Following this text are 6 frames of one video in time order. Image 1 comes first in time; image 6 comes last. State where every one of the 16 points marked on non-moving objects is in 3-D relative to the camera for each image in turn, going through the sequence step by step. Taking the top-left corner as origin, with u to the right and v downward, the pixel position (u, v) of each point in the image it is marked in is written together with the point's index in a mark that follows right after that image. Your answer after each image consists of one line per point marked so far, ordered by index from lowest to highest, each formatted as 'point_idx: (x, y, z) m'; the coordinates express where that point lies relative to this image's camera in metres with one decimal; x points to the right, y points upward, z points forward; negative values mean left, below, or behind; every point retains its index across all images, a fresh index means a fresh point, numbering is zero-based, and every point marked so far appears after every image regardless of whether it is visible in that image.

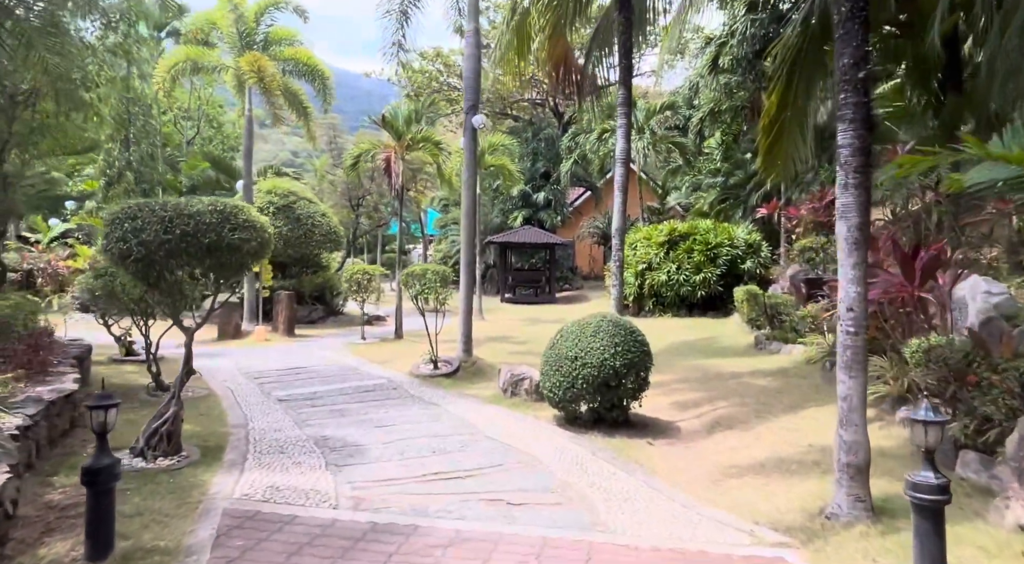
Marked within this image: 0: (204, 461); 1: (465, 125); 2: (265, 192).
0: (-2.2, -1.3, +4.9) m
1: (-0.7, +2.2, +9.5) m
2: (-5.5, +2.0, +15.3) m
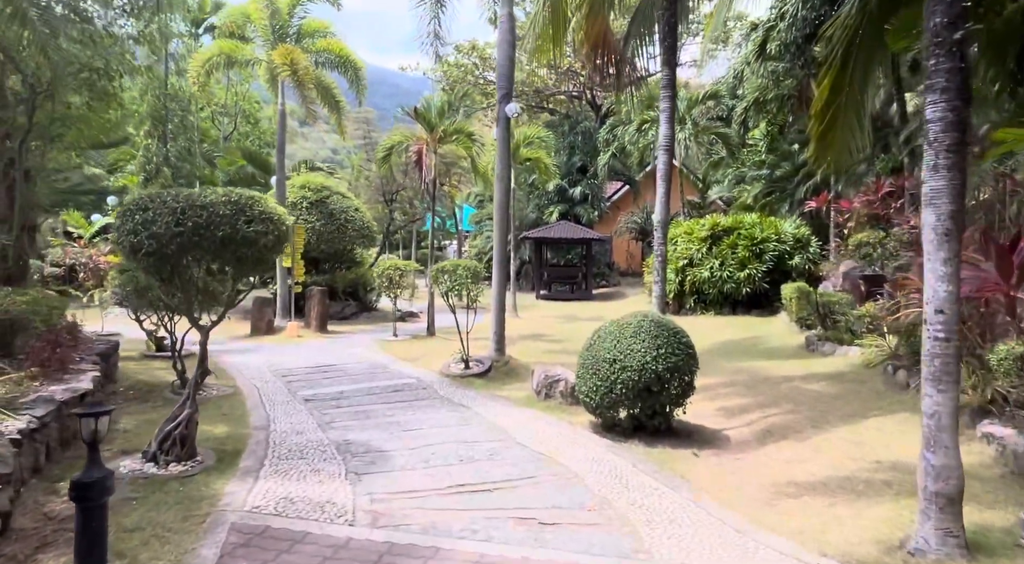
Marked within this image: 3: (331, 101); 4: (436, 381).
0: (-2.0, -1.2, +4.6) m
1: (-0.2, +2.2, +9.1) m
2: (-4.7, +2.1, +15.2) m
3: (-3.8, +3.8, +14.4) m
4: (-0.9, -1.2, +8.1) m
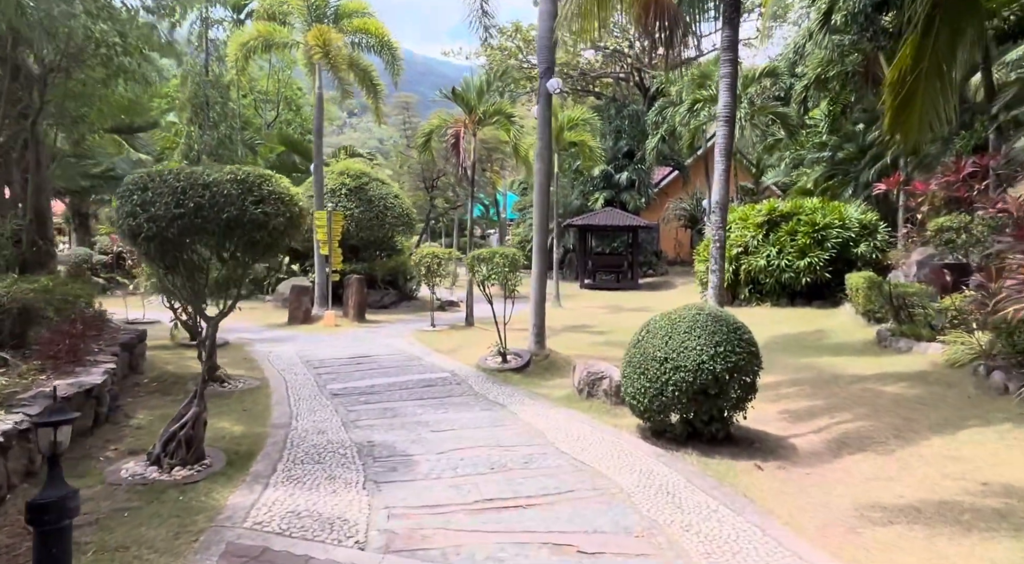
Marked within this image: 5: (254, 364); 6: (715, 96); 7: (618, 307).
0: (-1.7, -1.2, +4.2) m
1: (+0.3, +2.4, +8.5) m
2: (-3.8, +2.4, +14.9) m
3: (-3.0, +4.0, +14.0) m
4: (-0.4, -1.1, +7.6) m
5: (-3.2, -1.0, +8.5) m
6: (+4.6, +4.2, +15.5) m
7: (+2.5, -0.6, +15.9) m
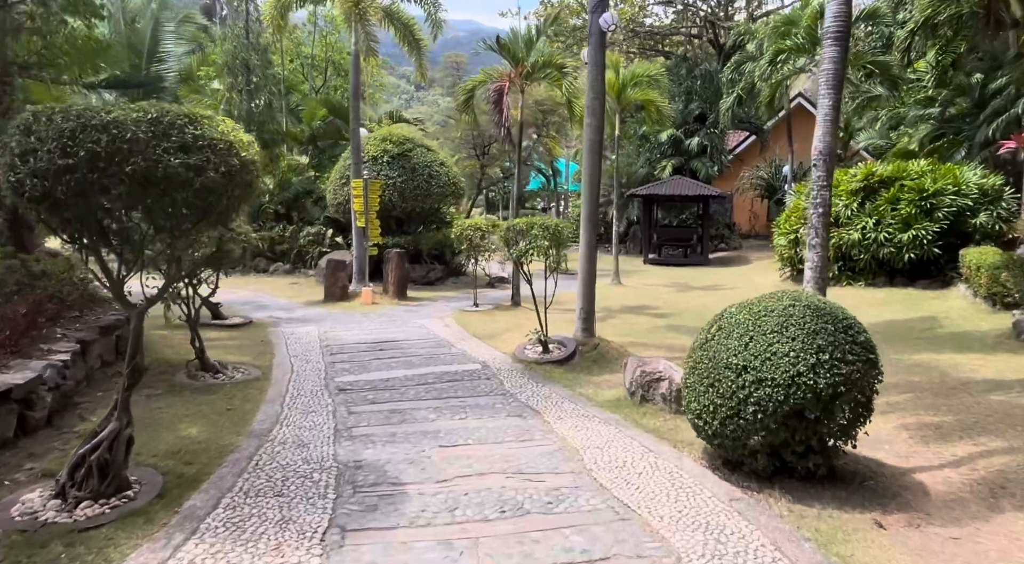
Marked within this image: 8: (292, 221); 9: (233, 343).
0: (-1.7, -1.1, +3.2) m
1: (+0.8, +2.6, +7.2) m
2: (-2.7, +2.9, +13.9) m
3: (-1.9, +4.5, +12.9) m
4: (-0.1, -0.8, +6.5) m
5: (-2.7, -0.7, +7.6) m
6: (+5.8, +4.7, +13.6) m
7: (+3.7, -0.1, +14.4) m
8: (-5.2, +1.4, +16.3) m
9: (-3.1, -0.7, +7.7) m
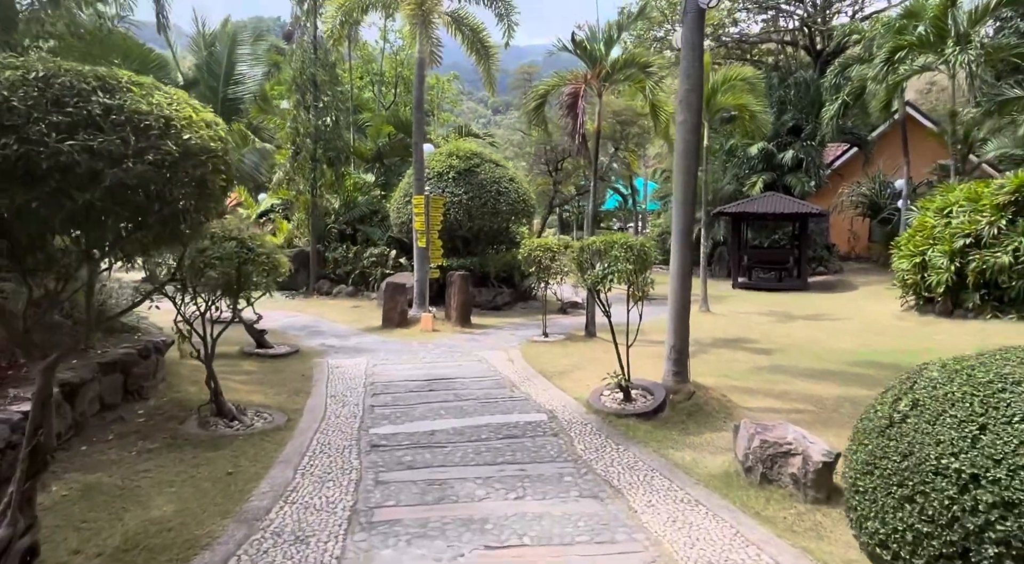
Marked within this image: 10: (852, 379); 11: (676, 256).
0: (-1.5, -1.2, +2.2) m
1: (+1.5, +2.3, +5.9) m
2: (-1.2, +2.4, +13.0) m
3: (-0.6, +4.1, +12.0) m
4: (+0.5, -1.1, +5.2) m
5: (-2.0, -1.0, +6.6) m
6: (+7.1, +4.2, +11.9) m
7: (+5.1, -0.6, +12.8) m
8: (-3.5, +0.9, +15.6) m
9: (-2.4, -1.0, +6.8) m
10: (+3.6, -1.0, +7.2) m
11: (+1.4, +0.2, +6.0) m
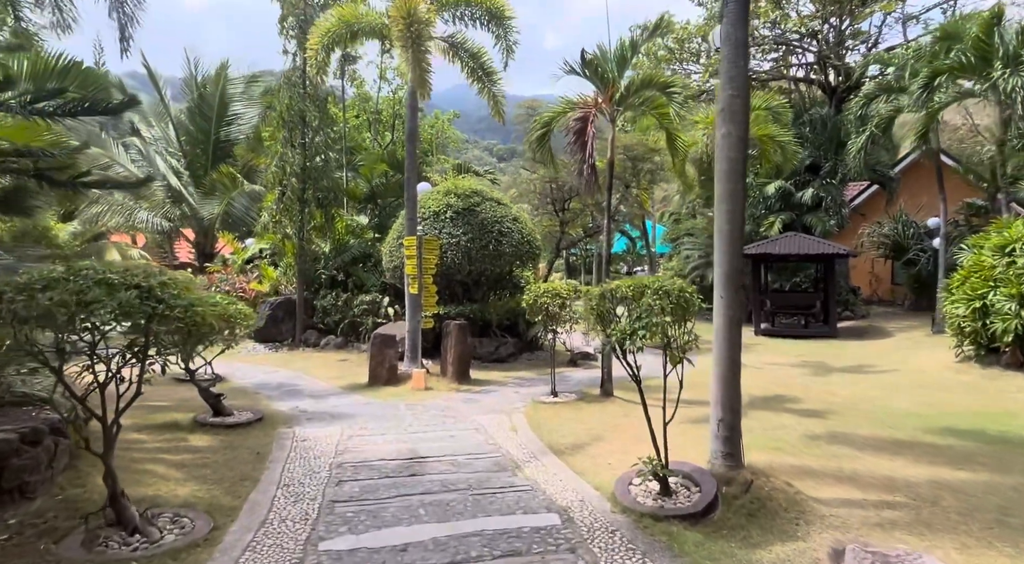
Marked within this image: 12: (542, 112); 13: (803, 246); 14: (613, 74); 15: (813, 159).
0: (-1.5, -1.3, +0.8) m
1: (+1.5, +2.0, +4.8) m
2: (-1.2, +1.6, +11.9) m
3: (-0.5, +3.3, +11.0) m
4: (+0.5, -1.4, +3.9) m
5: (-2.0, -1.4, +5.3) m
6: (+7.1, +3.5, +10.8) m
7: (+5.1, -1.4, +11.4) m
8: (-3.5, -0.1, +14.4) m
9: (-2.4, -1.4, +5.5) m
10: (+3.6, -1.5, +5.8) m
11: (+1.4, -0.2, +4.7) m
12: (+0.4, +2.3, +9.3) m
13: (+6.8, +0.8, +15.8) m
14: (+1.3, +2.6, +8.6) m
15: (+8.1, +3.3, +18.4) m
